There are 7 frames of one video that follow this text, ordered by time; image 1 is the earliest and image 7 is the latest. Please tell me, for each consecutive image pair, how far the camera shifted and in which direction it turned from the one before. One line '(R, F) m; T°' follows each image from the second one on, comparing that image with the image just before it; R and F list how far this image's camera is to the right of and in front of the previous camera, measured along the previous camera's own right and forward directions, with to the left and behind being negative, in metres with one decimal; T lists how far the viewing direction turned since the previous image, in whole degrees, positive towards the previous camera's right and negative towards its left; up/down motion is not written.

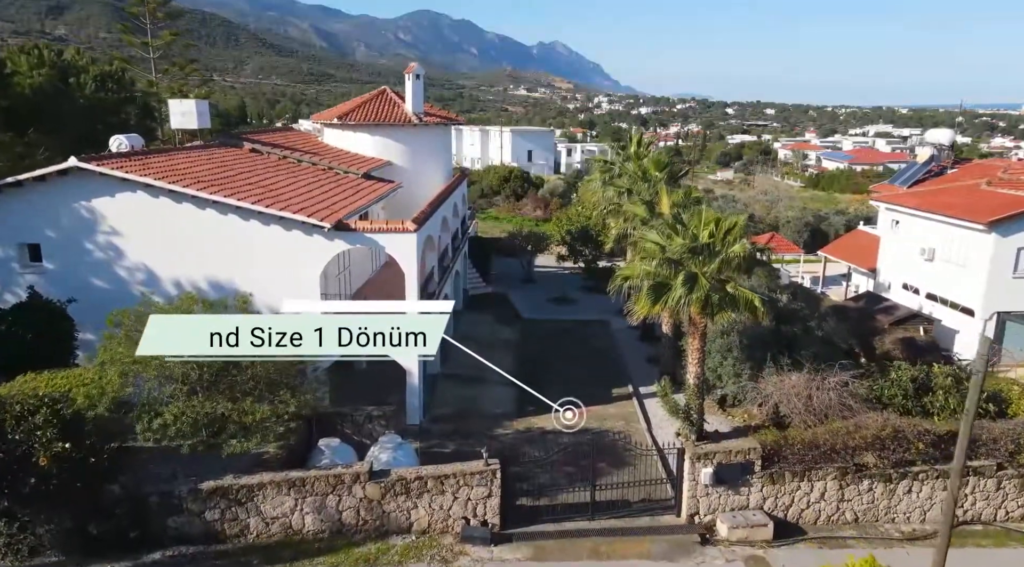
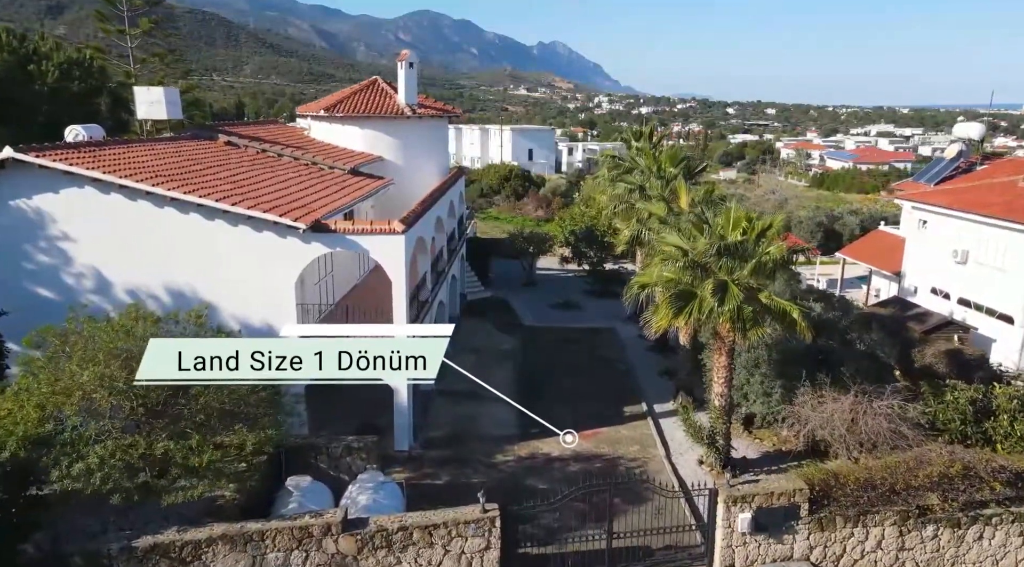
(0.0, +2.1) m; 0°
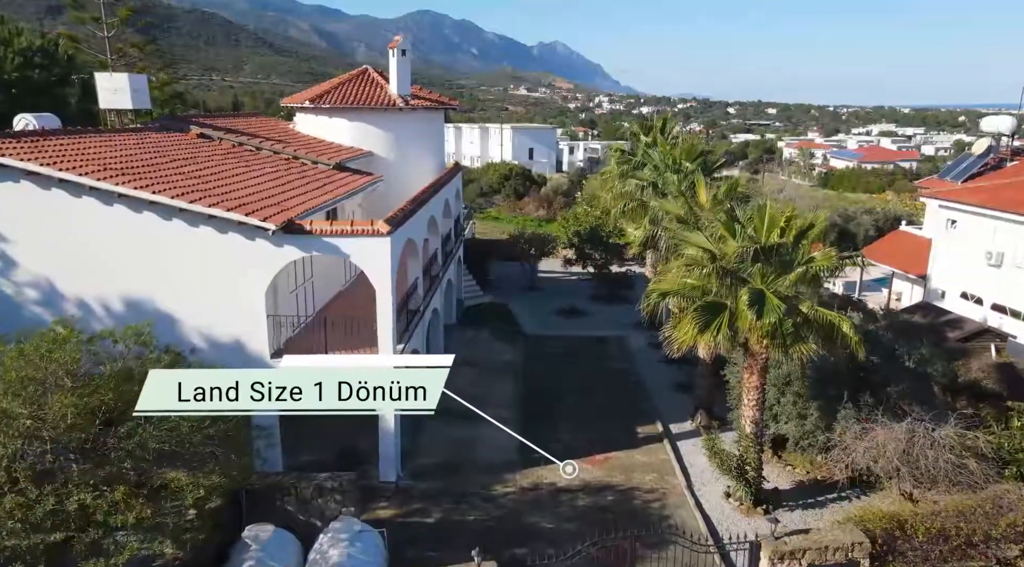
(0.0, +2.0) m; 0°
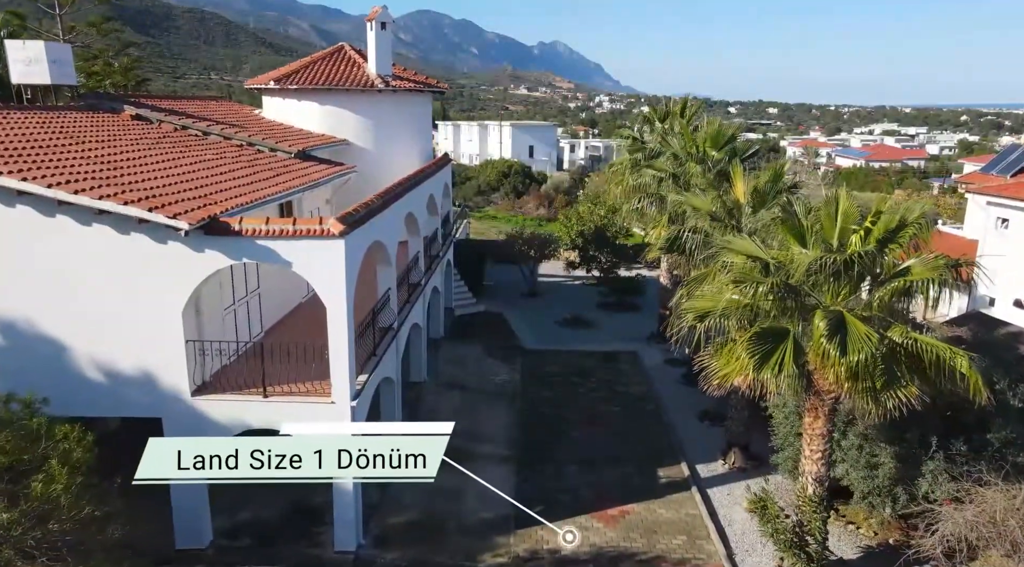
(+0.1, +3.2) m; 0°
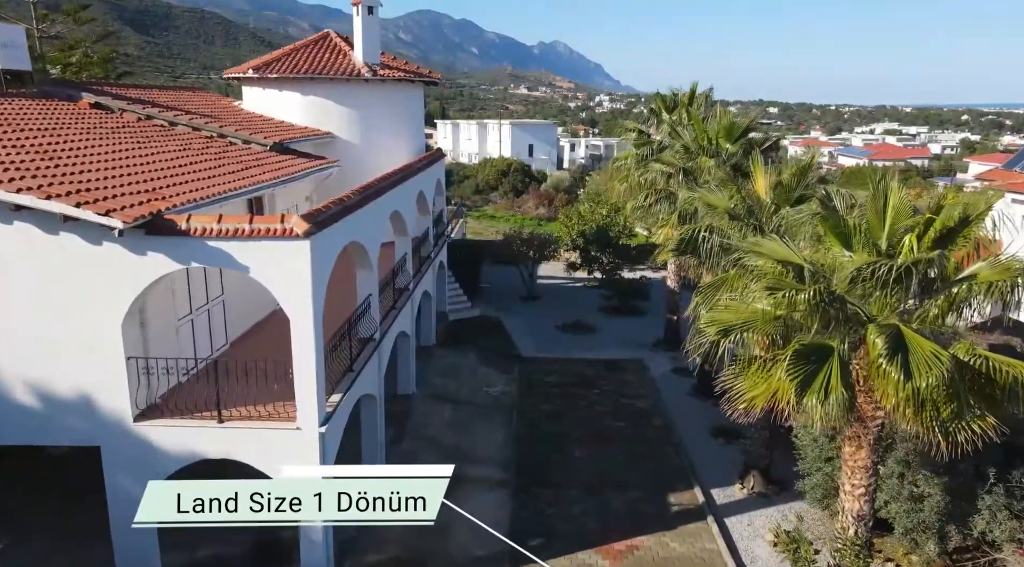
(+0.1, +1.5) m; 0°
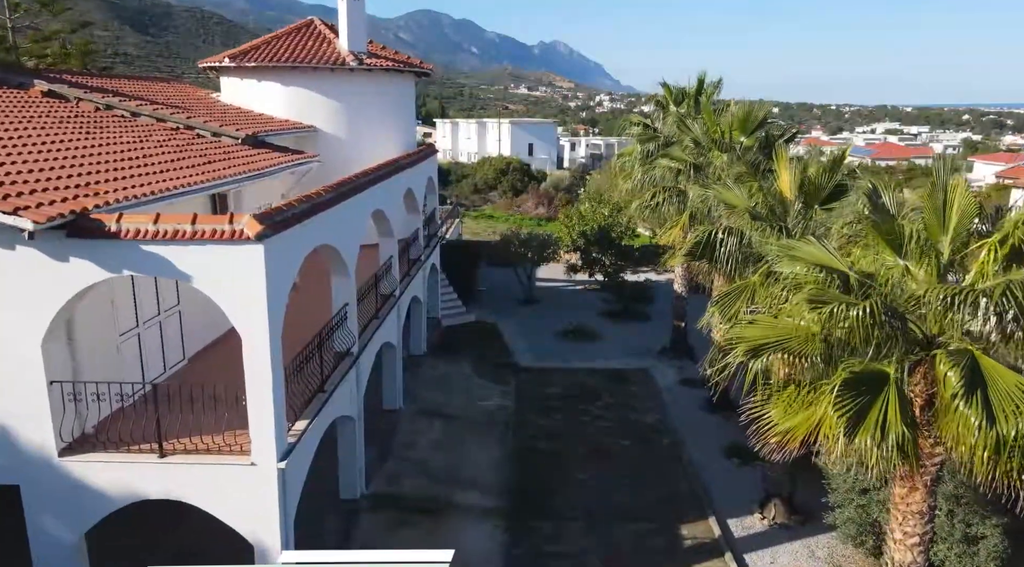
(+0.1, +1.4) m; 0°
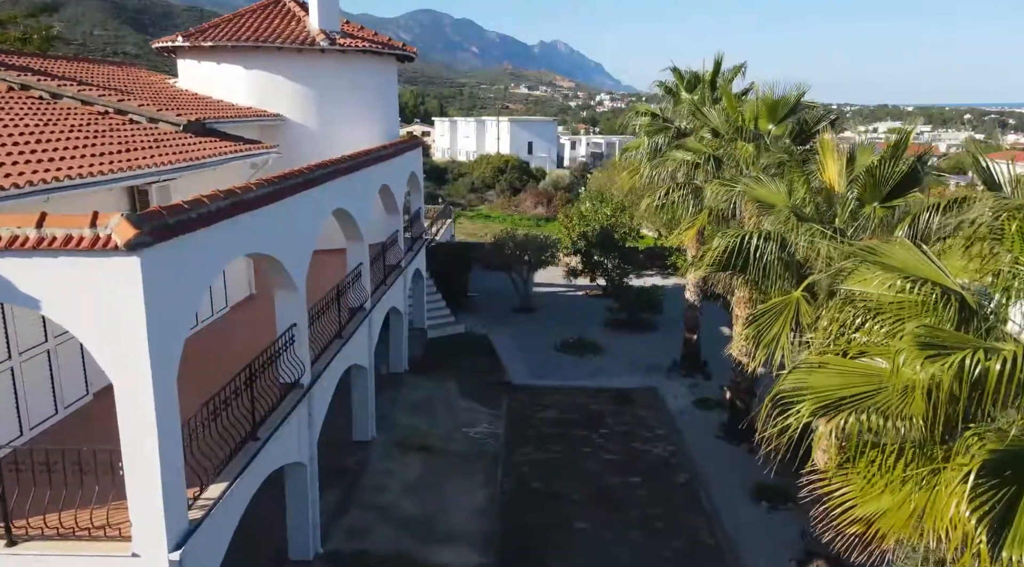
(+0.2, +2.1) m; 0°
